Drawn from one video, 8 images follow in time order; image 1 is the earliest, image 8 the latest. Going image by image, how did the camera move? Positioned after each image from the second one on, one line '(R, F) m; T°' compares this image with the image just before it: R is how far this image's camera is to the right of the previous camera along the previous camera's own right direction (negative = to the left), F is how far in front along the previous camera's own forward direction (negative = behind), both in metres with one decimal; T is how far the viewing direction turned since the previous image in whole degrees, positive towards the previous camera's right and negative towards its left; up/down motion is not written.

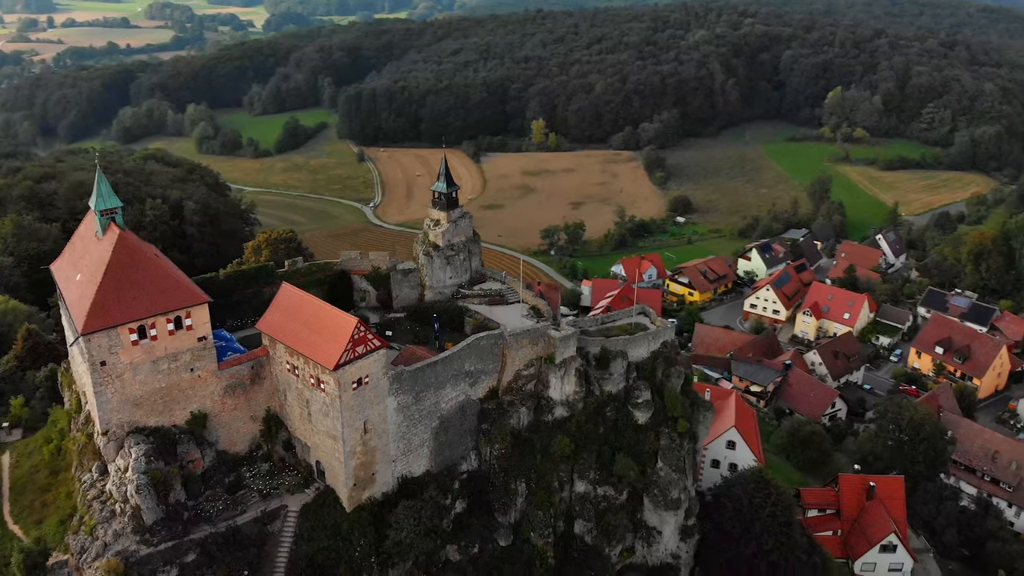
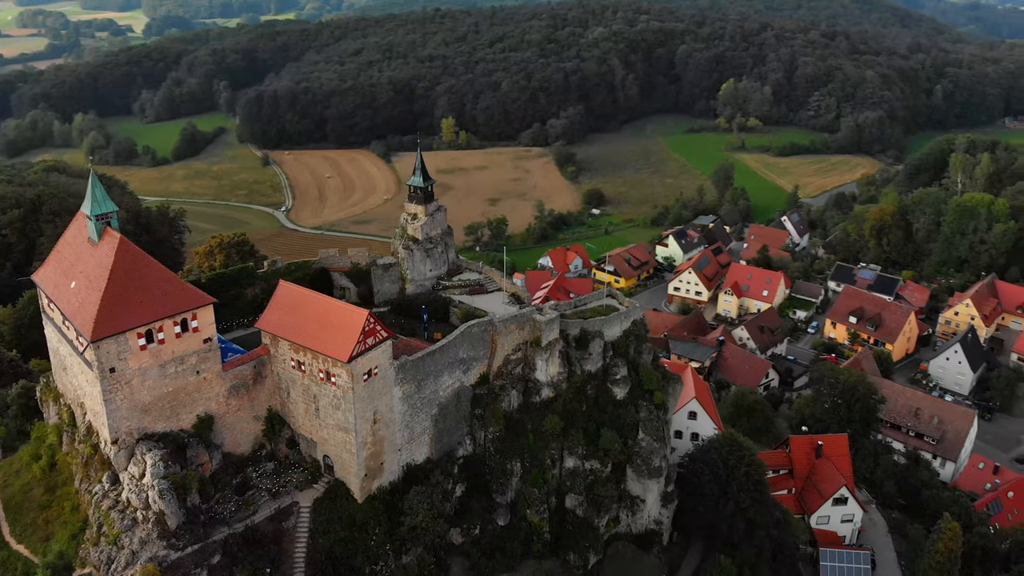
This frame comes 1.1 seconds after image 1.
(-3.1, -0.8) m; +7°
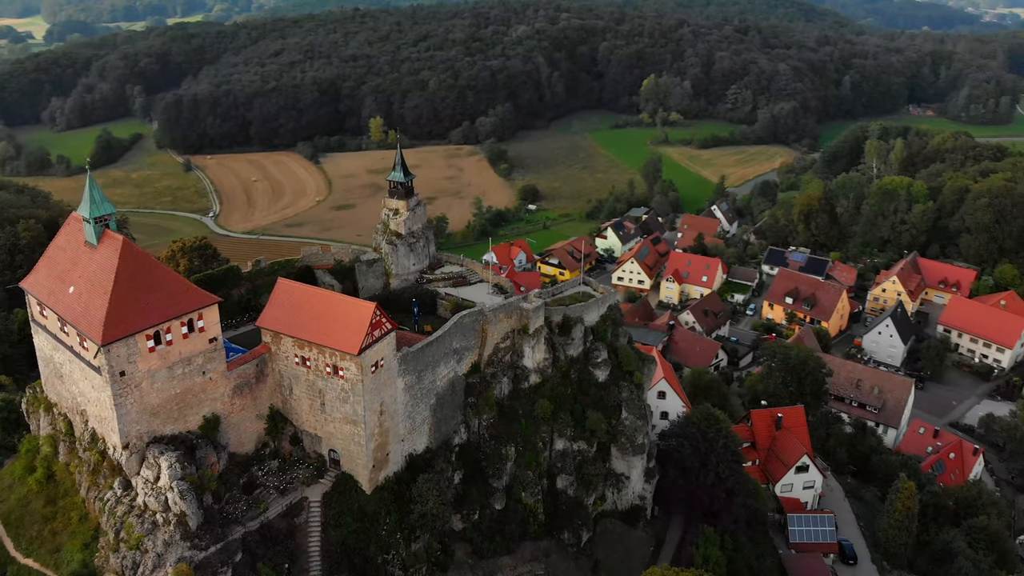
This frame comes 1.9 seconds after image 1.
(-2.4, -0.6) m; +6°
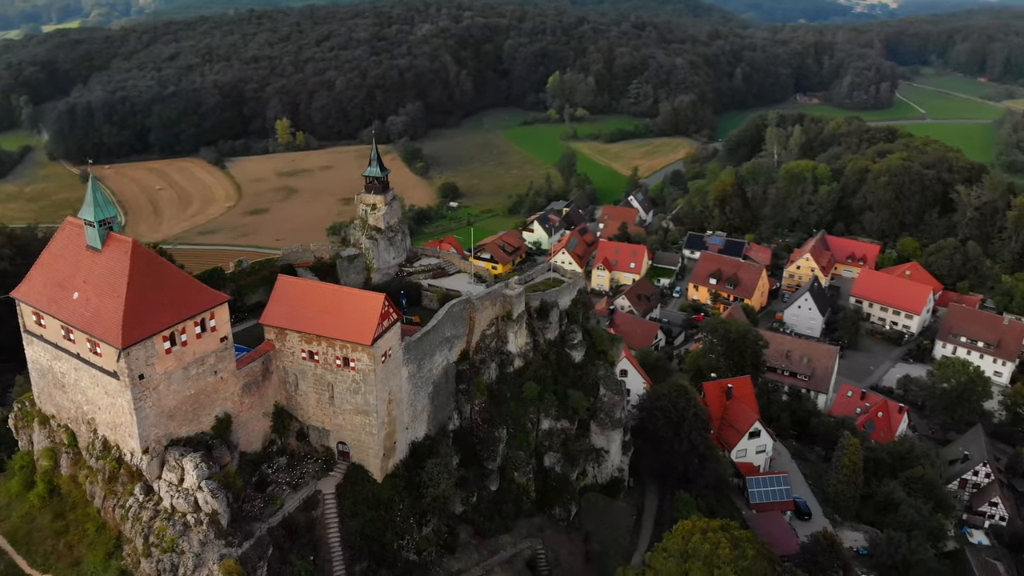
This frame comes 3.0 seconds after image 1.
(-3.2, -0.8) m; +7°
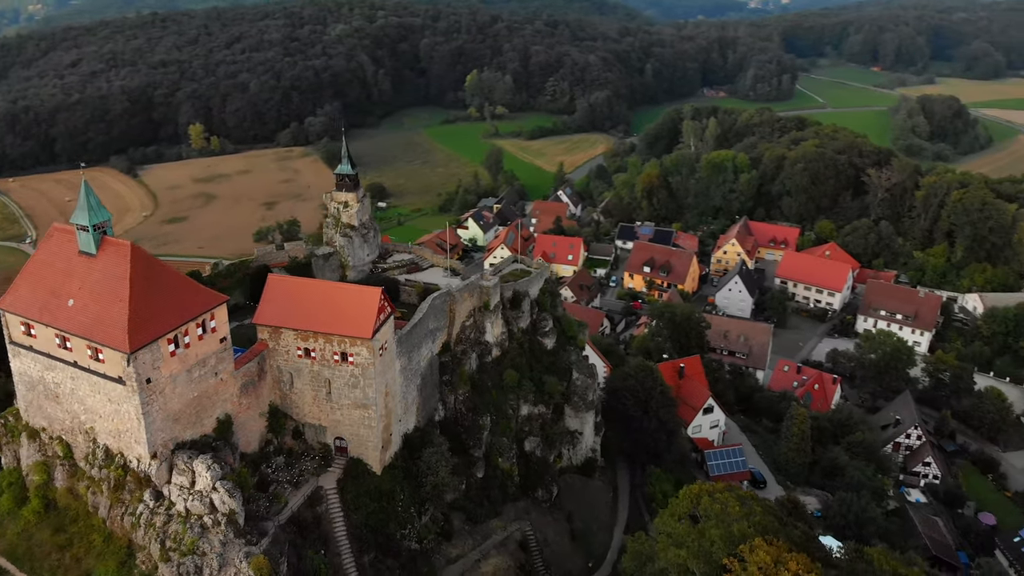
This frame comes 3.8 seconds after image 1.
(-2.5, -0.6) m; +6°
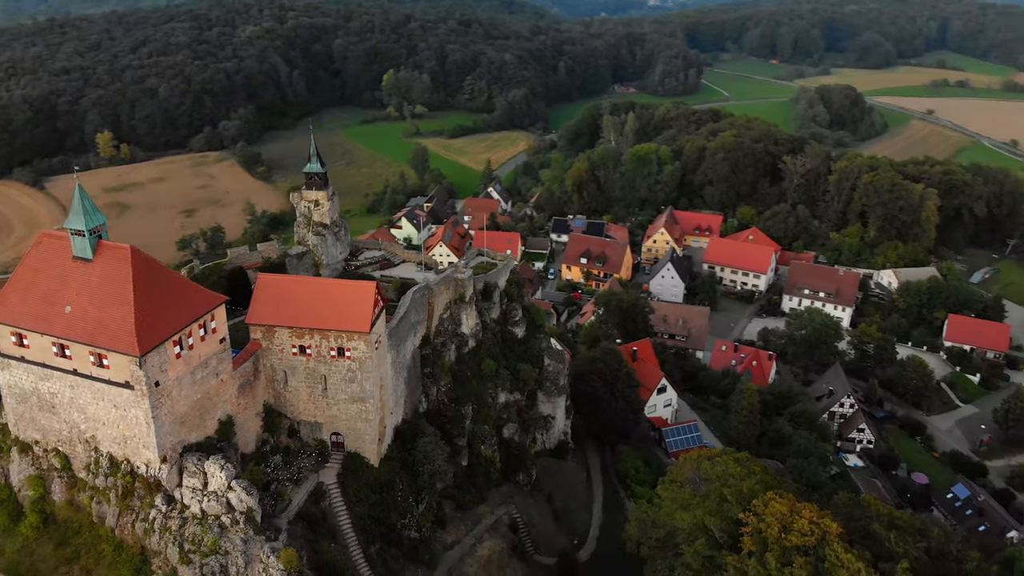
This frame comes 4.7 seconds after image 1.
(-2.5, -0.7) m; +6°
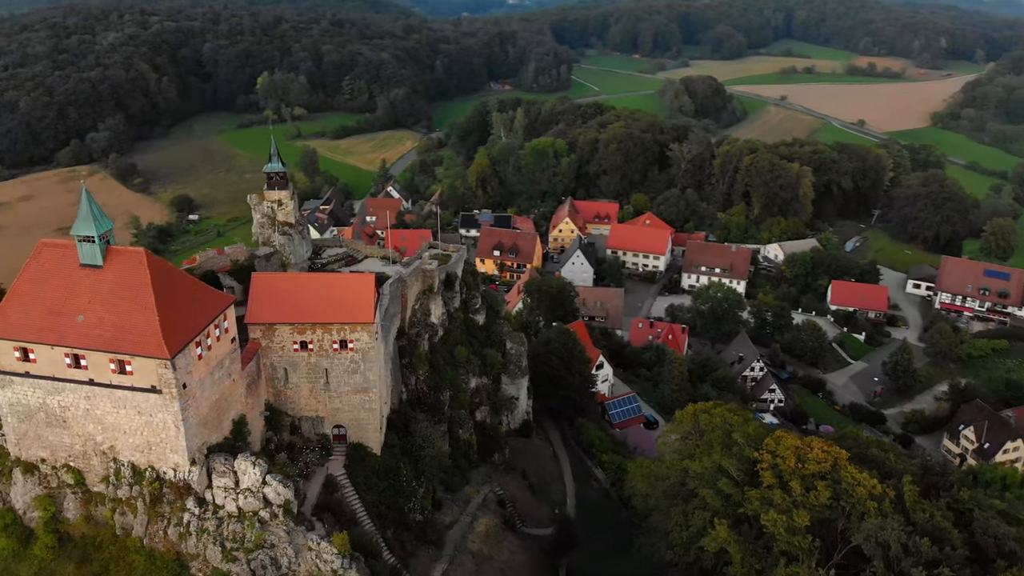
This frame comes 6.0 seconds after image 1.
(-3.9, -0.9) m; +9°
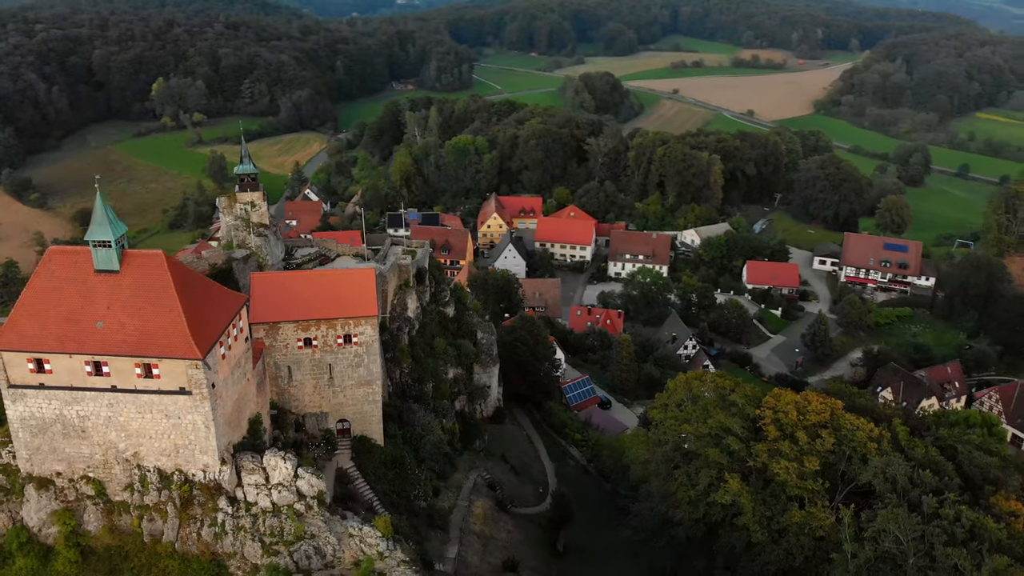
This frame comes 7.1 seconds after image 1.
(-3.2, -0.8) m; +7°
